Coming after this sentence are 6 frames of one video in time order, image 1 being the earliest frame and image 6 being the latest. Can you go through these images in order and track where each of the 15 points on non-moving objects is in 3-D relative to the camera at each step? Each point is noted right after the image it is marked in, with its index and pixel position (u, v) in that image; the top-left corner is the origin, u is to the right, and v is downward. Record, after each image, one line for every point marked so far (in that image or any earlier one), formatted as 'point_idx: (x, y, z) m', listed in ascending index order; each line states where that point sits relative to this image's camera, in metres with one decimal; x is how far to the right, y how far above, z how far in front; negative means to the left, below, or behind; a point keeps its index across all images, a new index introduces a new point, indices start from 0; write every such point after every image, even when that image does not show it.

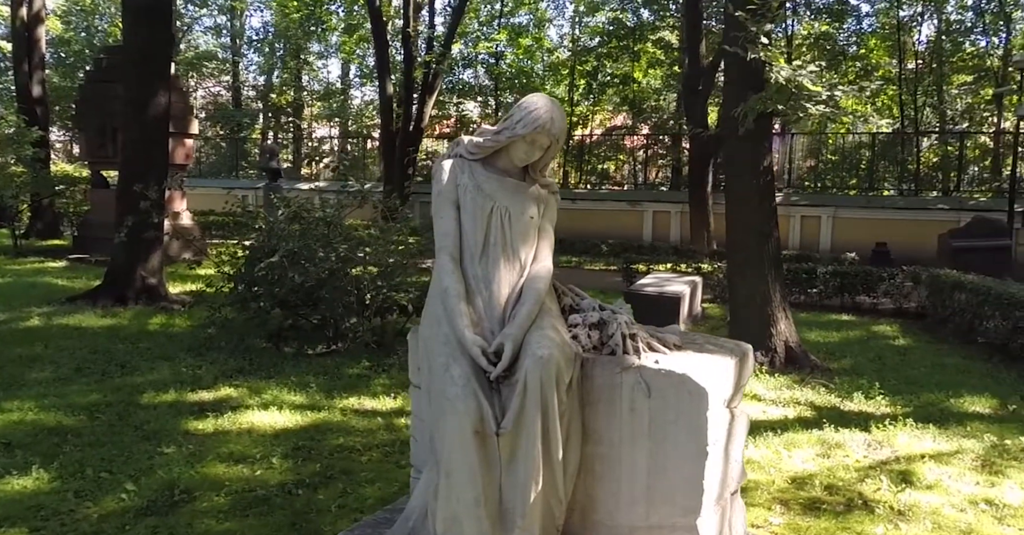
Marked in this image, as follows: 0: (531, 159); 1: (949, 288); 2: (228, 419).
0: (+0.1, +0.4, +2.8) m
1: (+4.7, -0.2, +7.5) m
2: (-1.8, -1.0, +4.7) m
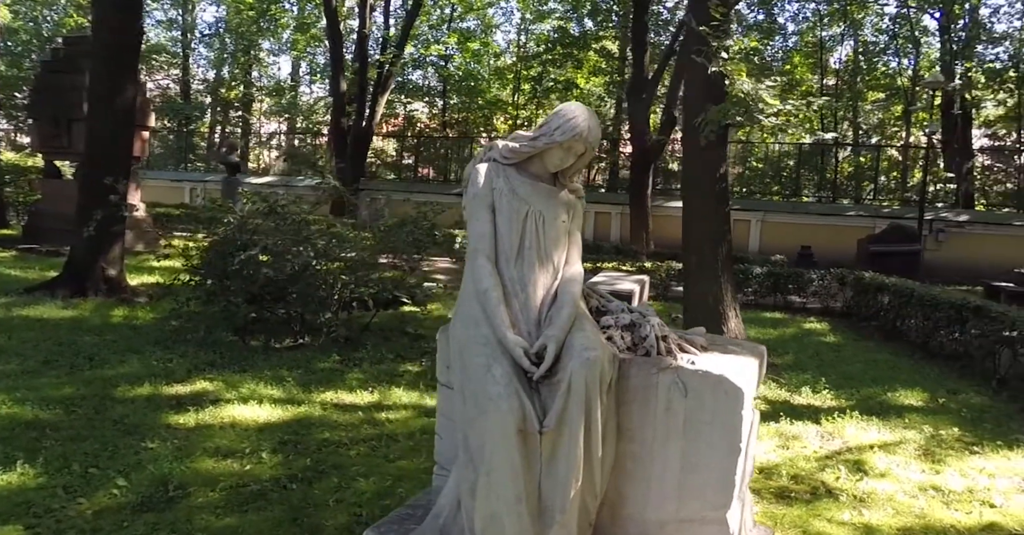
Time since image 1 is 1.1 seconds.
0: (+0.2, +0.4, +3.0) m
1: (+4.2, -0.2, +8.2) m
2: (-1.9, -0.9, +4.6) m
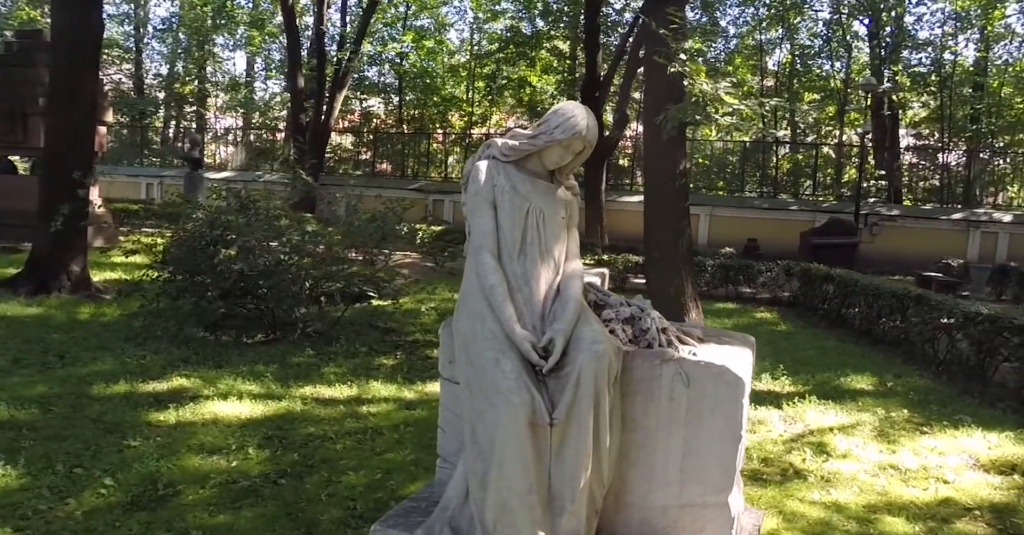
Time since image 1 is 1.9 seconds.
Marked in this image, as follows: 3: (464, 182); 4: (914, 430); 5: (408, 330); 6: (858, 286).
0: (+0.2, +0.5, +3.1) m
1: (+3.7, -0.1, +8.7) m
2: (-2.1, -0.9, +4.6) m
3: (-0.2, +0.4, +3.2) m
4: (+2.9, -1.2, +5.2) m
5: (-0.9, -0.6, +6.7) m
6: (+3.9, -0.2, +8.0) m
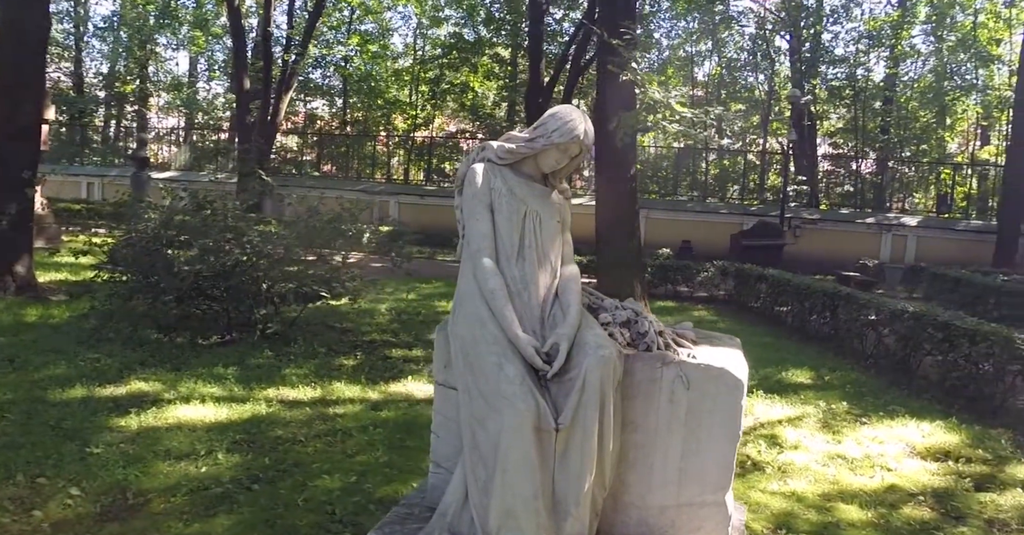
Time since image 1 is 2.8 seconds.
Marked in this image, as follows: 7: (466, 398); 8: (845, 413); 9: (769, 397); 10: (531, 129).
0: (+0.2, +0.5, +3.3) m
1: (+3.1, -0.1, +9.1) m
2: (-2.2, -0.9, +4.4) m
3: (-0.2, +0.4, +3.3) m
4: (+2.6, -1.2, +5.6) m
5: (-1.3, -0.6, +6.6) m
6: (+3.3, -0.2, +8.5) m
7: (-0.2, -0.6, +3.0) m
8: (+2.6, -1.1, +5.5) m
9: (+2.1, -1.0, +5.8) m
10: (+0.1, +0.6, +3.3) m
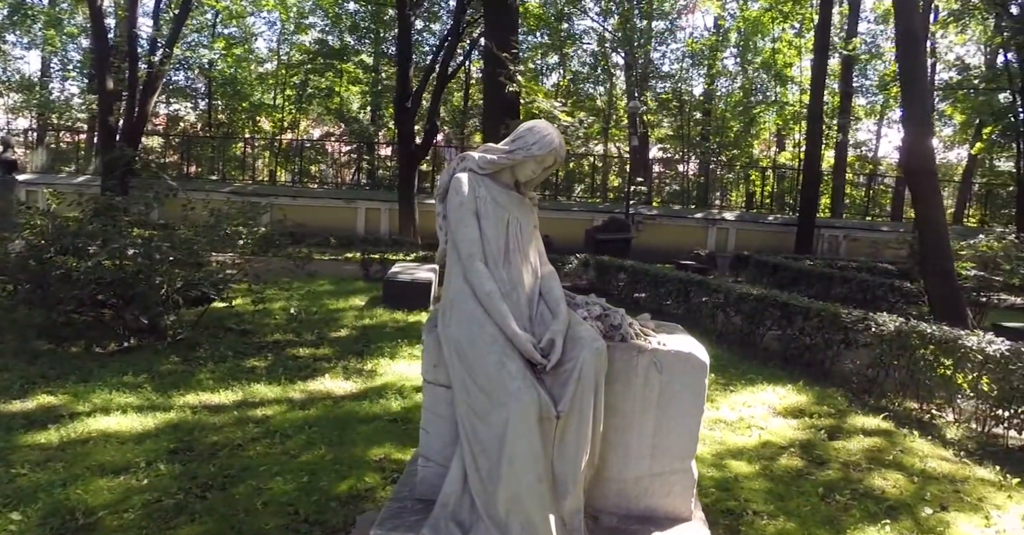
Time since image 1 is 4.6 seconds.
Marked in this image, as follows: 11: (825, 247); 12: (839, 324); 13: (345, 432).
0: (+0.1, +0.5, +3.6) m
1: (+1.4, 0.0, +10.0) m
2: (-2.5, -0.9, +4.1) m
3: (-0.3, +0.4, +3.5) m
4: (+1.9, -1.1, +6.4) m
5: (-2.2, -0.6, +6.5) m
6: (+1.8, -0.1, +9.4) m
7: (-0.2, -0.6, +3.2) m
8: (+1.8, -1.0, +6.4) m
9: (+1.3, -0.9, +6.5) m
10: (0.0, +0.7, +3.5) m
11: (+7.1, +0.5, +16.2) m
12: (+3.3, -0.6, +7.2) m
13: (-1.1, -1.1, +4.8) m
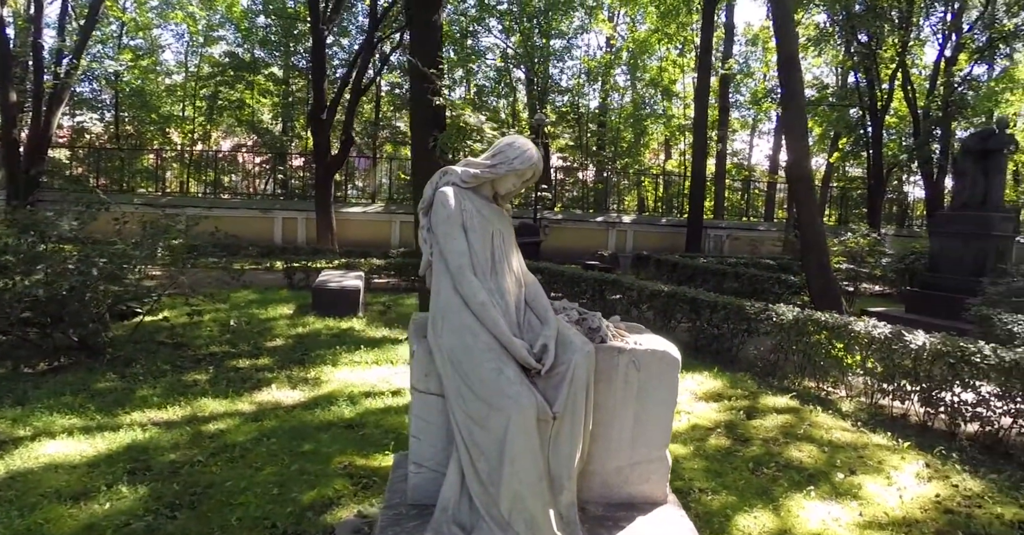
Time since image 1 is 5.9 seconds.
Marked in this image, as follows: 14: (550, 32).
0: (0.0, +0.5, +3.8) m
1: (+0.2, -0.1, +10.3) m
2: (-2.6, -1.0, +3.8) m
3: (-0.4, +0.4, +3.6) m
4: (+1.3, -1.1, +6.9) m
5: (-2.8, -0.7, +6.2) m
6: (+0.7, -0.1, +9.8) m
7: (-0.2, -0.6, +3.3) m
8: (+1.3, -1.0, +6.8) m
9: (+0.7, -0.9, +6.8) m
10: (-0.1, +0.6, +3.7) m
11: (+4.8, +0.5, +17.4) m
12: (+2.5, -0.5, +7.9) m
13: (-1.4, -1.2, +4.8) m
14: (+0.9, +6.3, +18.7) m
